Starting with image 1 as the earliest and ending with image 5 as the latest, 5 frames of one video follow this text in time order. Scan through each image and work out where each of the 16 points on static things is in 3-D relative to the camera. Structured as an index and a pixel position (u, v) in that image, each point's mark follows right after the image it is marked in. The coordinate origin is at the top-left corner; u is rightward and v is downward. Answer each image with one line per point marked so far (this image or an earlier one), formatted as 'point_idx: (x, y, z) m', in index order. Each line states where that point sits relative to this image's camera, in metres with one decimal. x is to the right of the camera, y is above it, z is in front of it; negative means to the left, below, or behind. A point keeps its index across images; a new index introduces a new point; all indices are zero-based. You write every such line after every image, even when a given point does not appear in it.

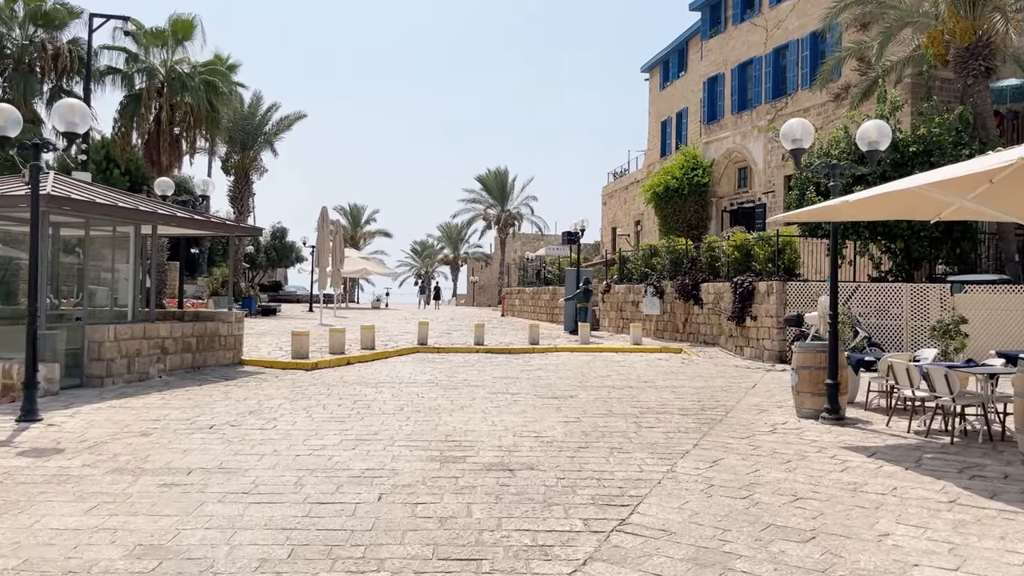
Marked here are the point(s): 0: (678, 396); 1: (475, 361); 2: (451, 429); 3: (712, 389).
0: (+2.1, -1.4, +10.2) m
1: (-0.7, -1.3, +14.2) m
2: (-0.6, -1.4, +7.6) m
3: (+2.8, -1.4, +11.1) m
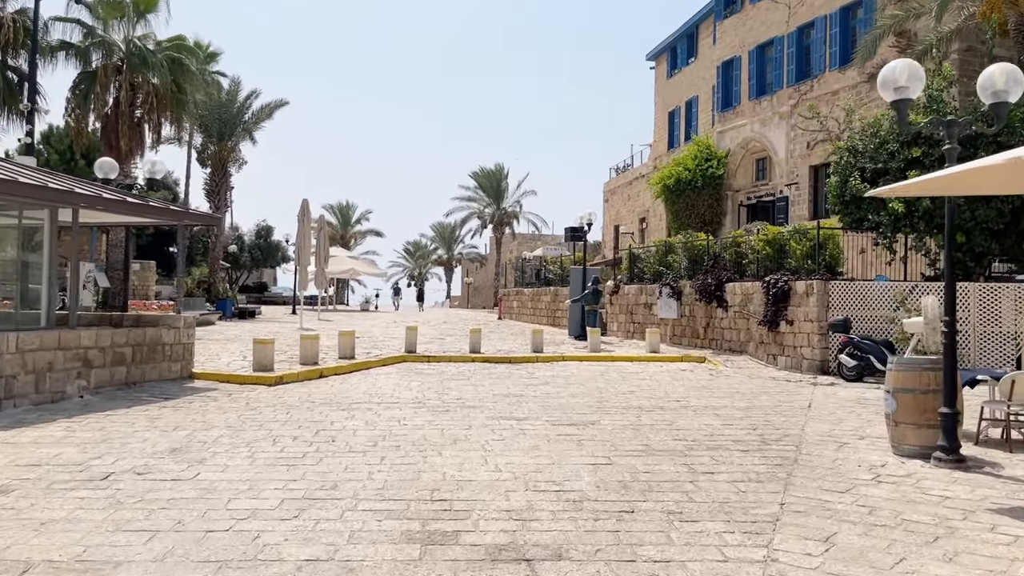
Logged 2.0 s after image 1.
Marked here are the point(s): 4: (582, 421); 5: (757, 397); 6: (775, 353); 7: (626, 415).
0: (+2.2, -1.4, +8.2) m
1: (-0.6, -1.3, +12.2) m
2: (-0.5, -1.3, +5.6) m
3: (+2.8, -1.4, +9.0) m
4: (+0.7, -1.3, +8.0) m
5: (+3.1, -1.4, +10.2) m
6: (+4.7, -1.2, +14.3) m
7: (+1.2, -1.4, +8.4) m
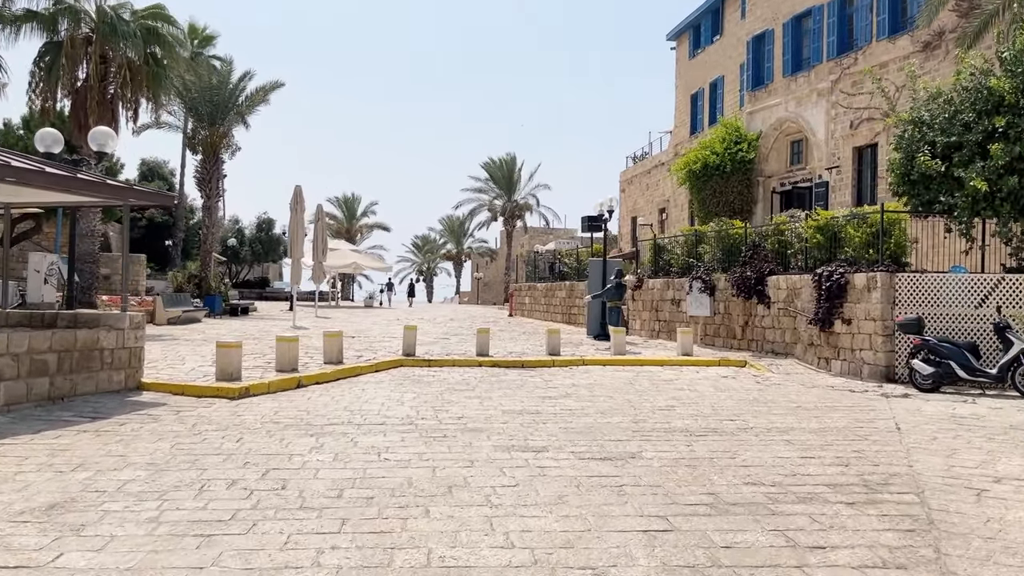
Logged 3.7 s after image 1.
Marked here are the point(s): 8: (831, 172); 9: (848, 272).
0: (+2.3, -1.3, +6.3) m
1: (-0.5, -1.2, +10.3) m
2: (-0.4, -1.3, +3.7) m
3: (+3.0, -1.3, +7.1) m
4: (+0.8, -1.3, +6.1) m
5: (+3.3, -1.3, +8.3) m
6: (+4.9, -1.1, +12.4) m
7: (+1.3, -1.3, +6.5) m
8: (+7.8, +2.8, +19.5) m
9: (+5.1, +0.3, +12.0) m
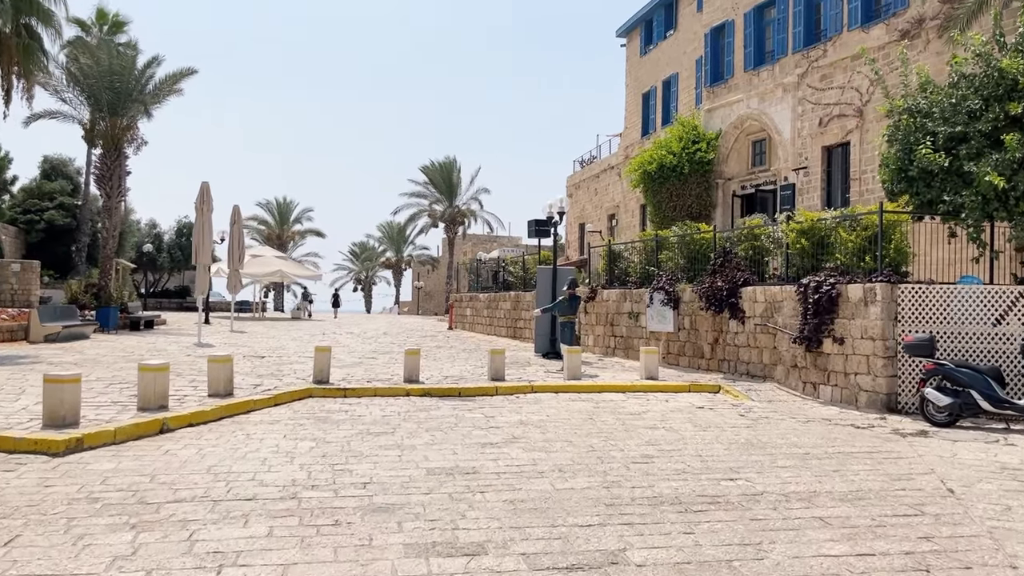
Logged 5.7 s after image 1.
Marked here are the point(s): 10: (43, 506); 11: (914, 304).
0: (+1.9, -1.4, +4.4) m
1: (-1.2, -1.4, +8.2) m
2: (-0.6, -1.3, +1.6) m
3: (+2.5, -1.4, +5.2) m
4: (+0.4, -1.4, +4.0) m
5: (+2.7, -1.5, +6.4) m
6: (+4.1, -1.3, +10.6) m
7: (+0.9, -1.4, +4.5) m
8: (+6.5, +2.6, +17.9) m
9: (+4.2, +0.1, +10.3) m
10: (-3.0, -1.3, +5.0) m
11: (+4.9, -0.2, +9.5) m
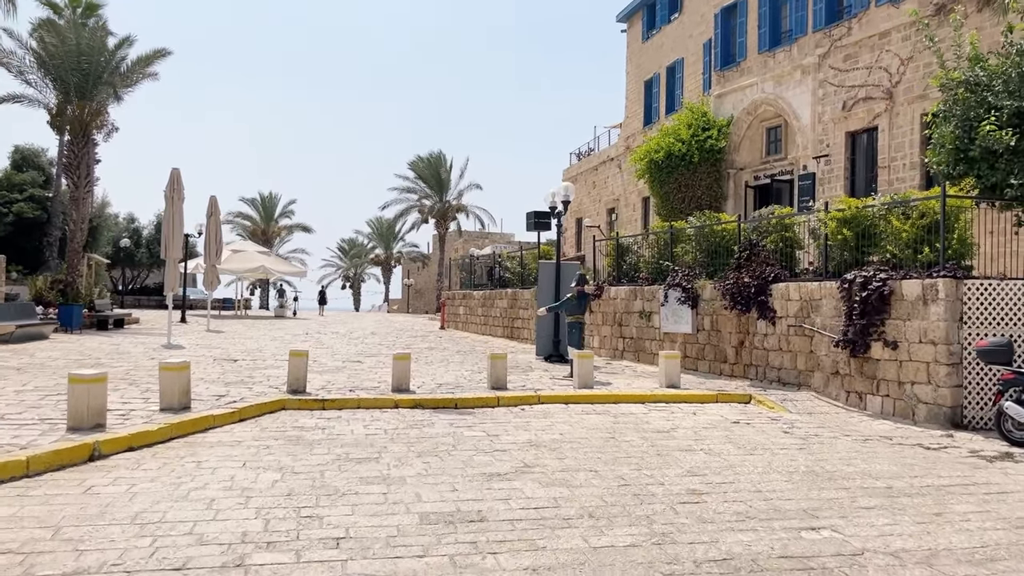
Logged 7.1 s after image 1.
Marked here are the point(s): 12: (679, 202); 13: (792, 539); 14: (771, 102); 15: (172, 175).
0: (+2.0, -1.4, +3.0) m
1: (-1.1, -1.3, +6.8) m
2: (-0.5, -1.3, +0.2) m
3: (+2.6, -1.4, +3.9) m
4: (+0.5, -1.3, +2.7) m
5: (+2.8, -1.4, +5.1) m
6: (+4.1, -1.2, +9.3) m
7: (+1.0, -1.4, +3.2) m
8: (+6.4, +2.6, +16.6) m
9: (+4.3, +0.1, +9.0) m
10: (-2.8, -1.3, +3.6) m
11: (+4.9, -0.1, +8.2) m
12: (+4.1, +2.1, +19.9) m
13: (+1.6, -1.4, +4.4) m
14: (+5.8, +4.2, +17.9) m
15: (-6.8, +2.2, +15.8) m
